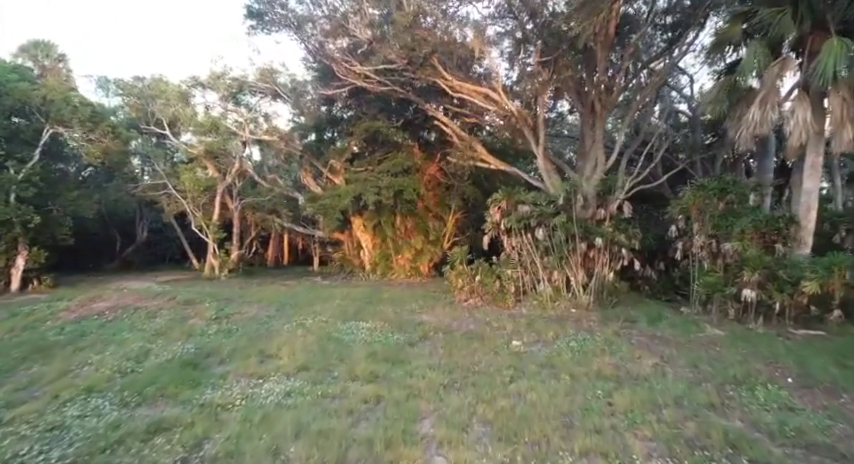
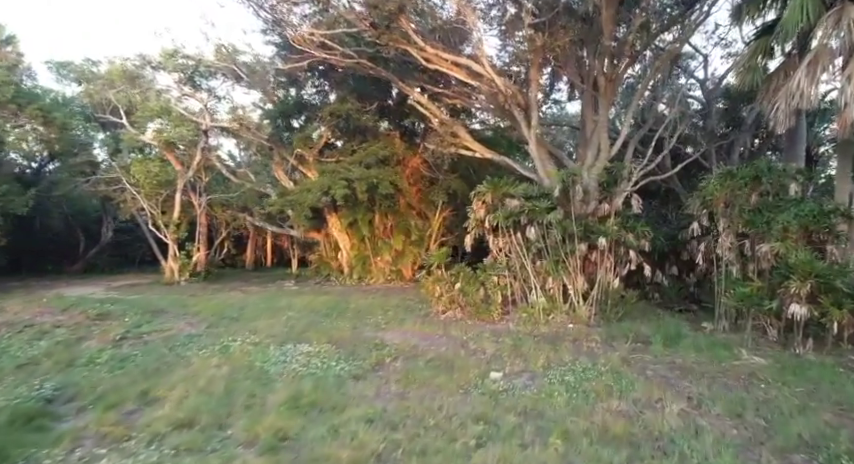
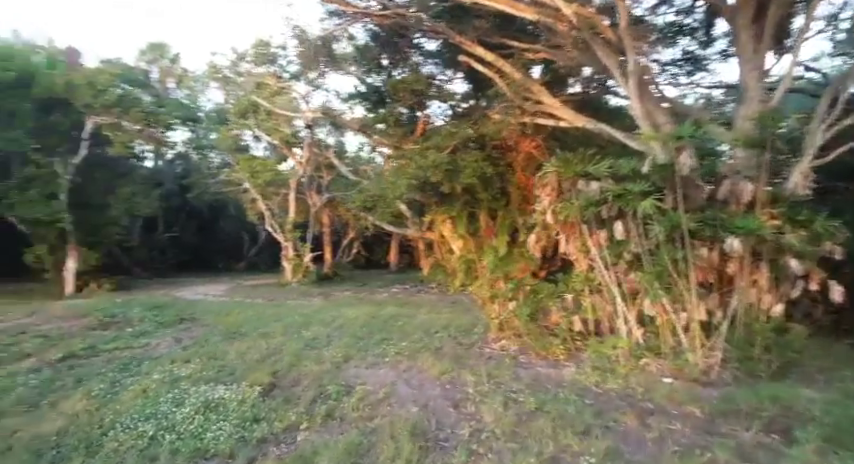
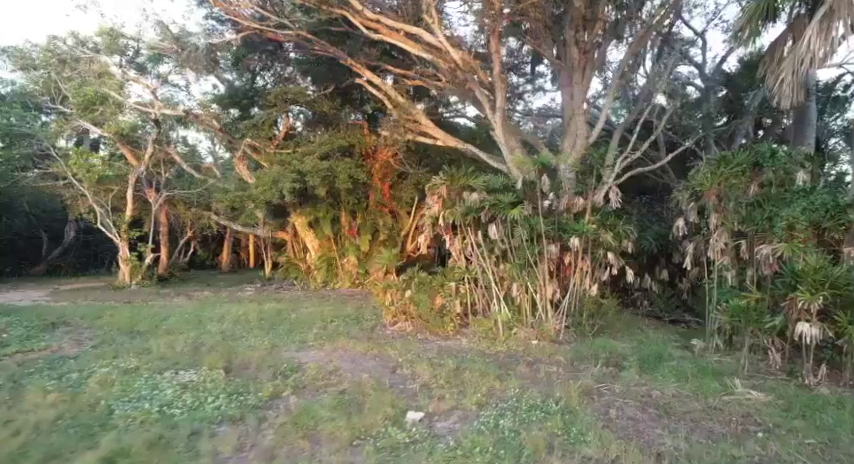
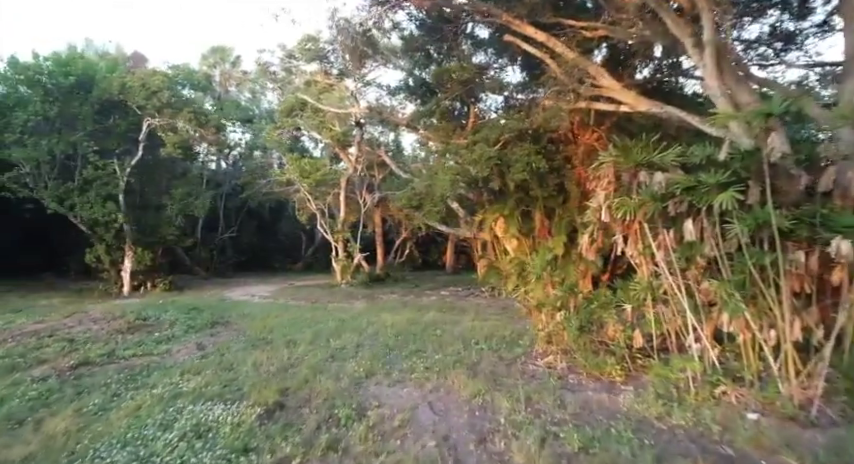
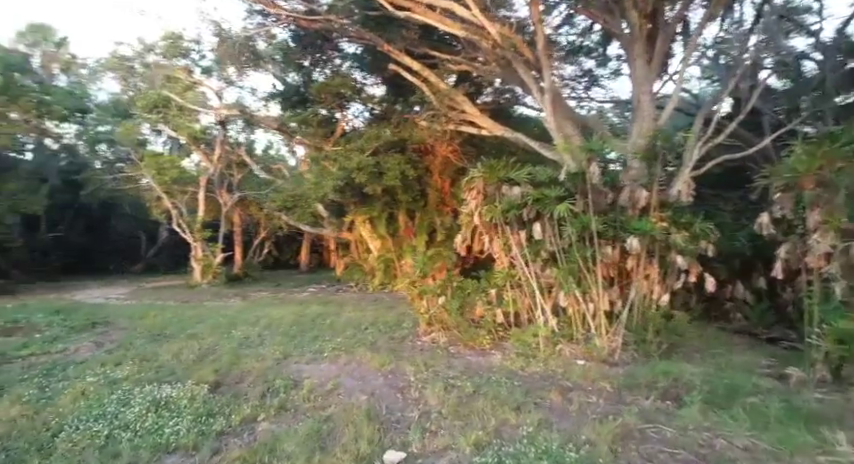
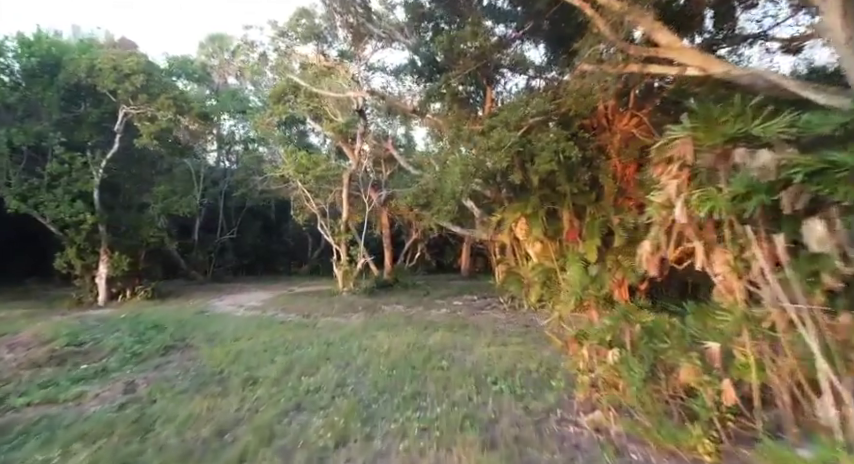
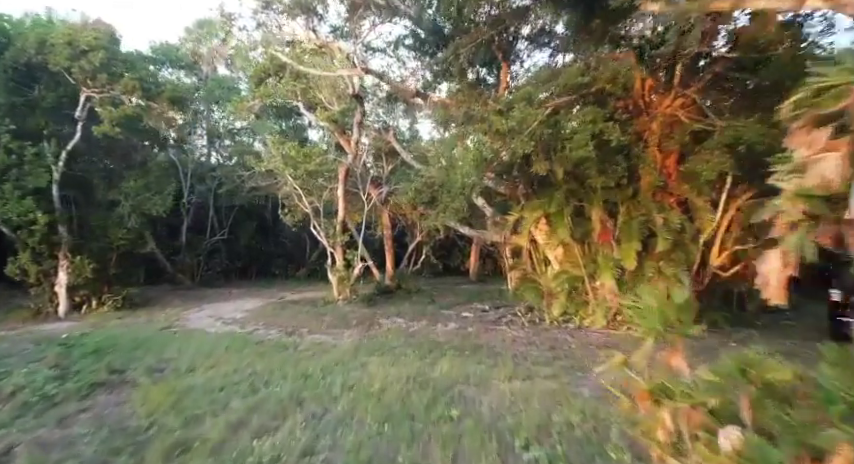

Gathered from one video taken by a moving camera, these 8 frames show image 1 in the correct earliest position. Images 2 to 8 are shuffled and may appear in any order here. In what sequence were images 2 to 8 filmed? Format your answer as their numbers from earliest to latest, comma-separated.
2, 4, 6, 3, 5, 7, 8
